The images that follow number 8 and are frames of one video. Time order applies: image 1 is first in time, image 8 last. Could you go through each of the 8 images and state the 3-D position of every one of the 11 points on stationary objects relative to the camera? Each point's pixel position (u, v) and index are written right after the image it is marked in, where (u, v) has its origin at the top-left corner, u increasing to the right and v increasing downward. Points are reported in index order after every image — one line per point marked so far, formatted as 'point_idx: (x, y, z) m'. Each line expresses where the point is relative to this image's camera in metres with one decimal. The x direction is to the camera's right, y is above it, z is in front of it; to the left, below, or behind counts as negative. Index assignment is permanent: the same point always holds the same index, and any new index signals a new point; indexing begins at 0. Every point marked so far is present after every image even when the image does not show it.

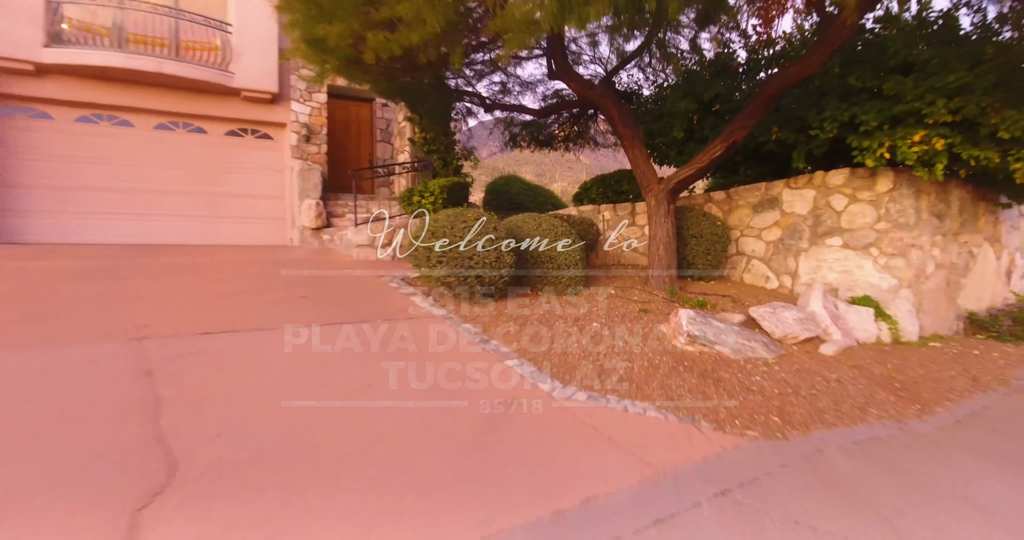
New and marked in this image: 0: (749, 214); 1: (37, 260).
0: (+2.9, +0.7, +7.9) m
1: (-4.9, +0.1, +6.7) m
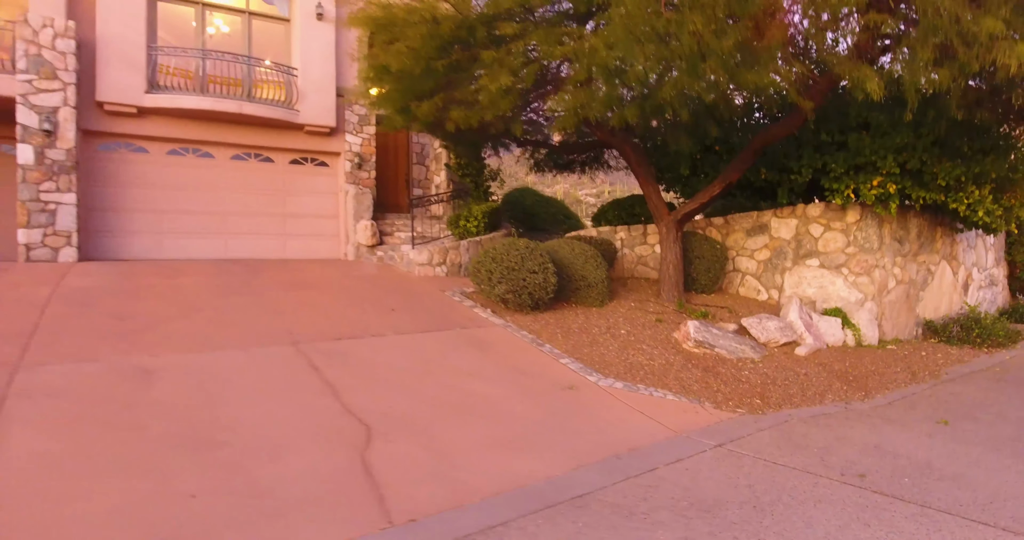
0: (+3.4, +0.5, +9.4) m
1: (-4.4, -0.1, +8.2) m
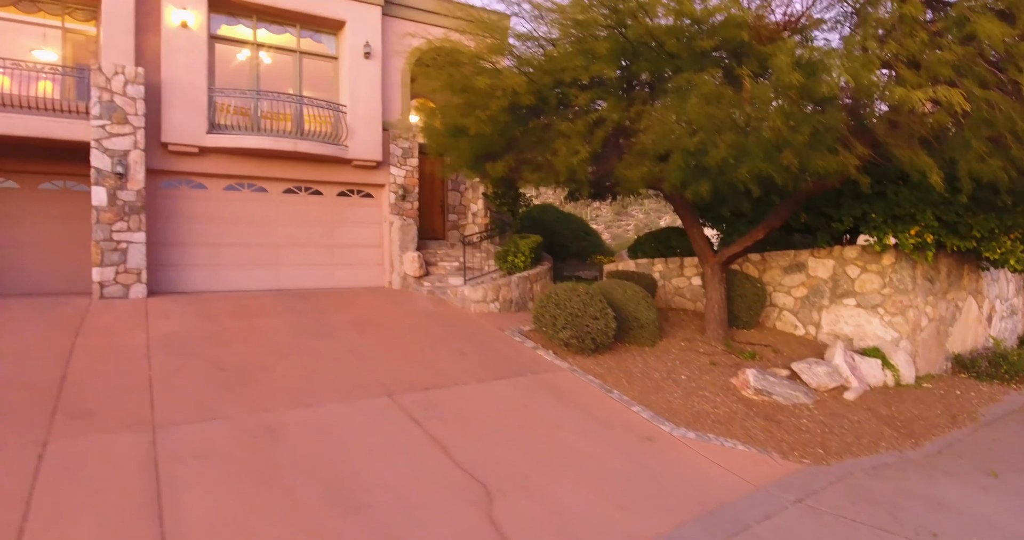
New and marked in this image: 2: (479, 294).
0: (+4.2, -0.1, +9.9) m
1: (-3.7, -0.7, +8.7) m
2: (-0.5, -0.4, +9.7) m
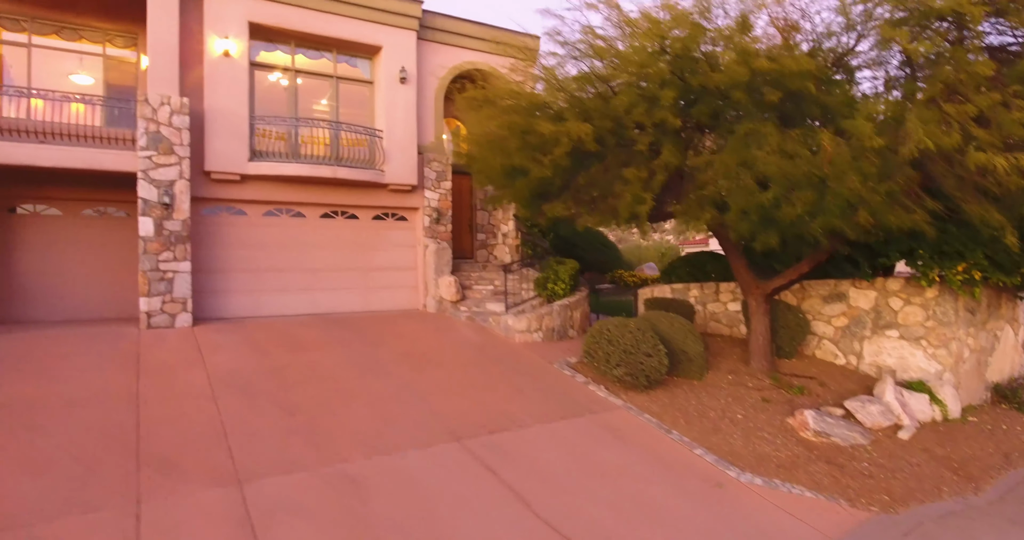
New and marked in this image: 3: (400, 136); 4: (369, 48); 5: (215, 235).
0: (+4.9, -0.5, +10.0) m
1: (-3.0, -1.1, +8.8) m
2: (+0.2, -0.8, +9.8) m
3: (-2.2, +2.6, +12.2) m
4: (-2.7, +4.2, +12.2) m
5: (-5.1, +0.6, +11.0) m
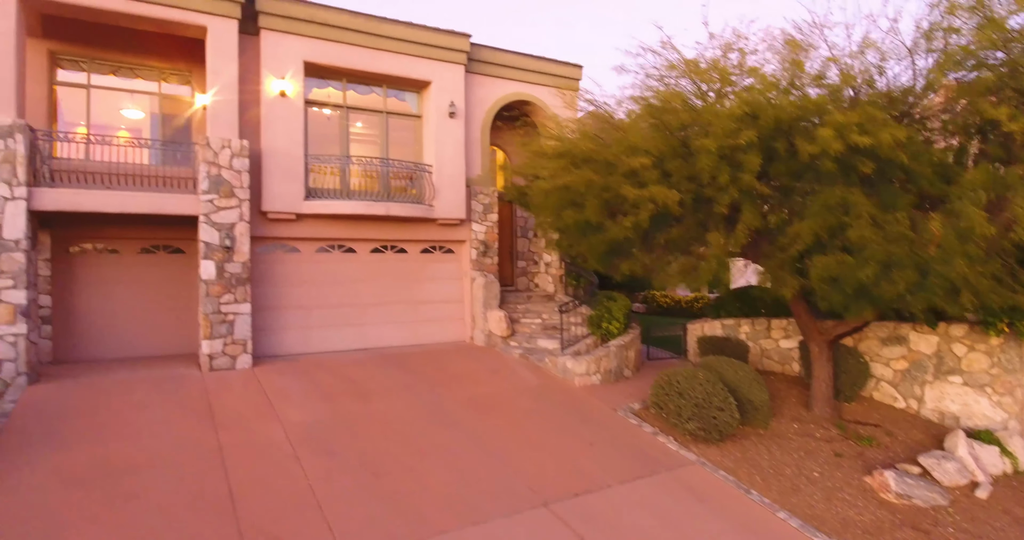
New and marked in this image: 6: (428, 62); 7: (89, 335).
0: (+5.8, -1.2, +10.0) m
1: (-2.1, -1.8, +8.9) m
2: (+1.1, -1.5, +9.8) m
3: (-1.2, +1.9, +12.3) m
4: (-1.8, +3.6, +12.2) m
5: (-4.2, 0.0, +11.1) m
6: (-1.6, +4.0, +12.1) m
7: (-7.1, -1.1, +10.7) m
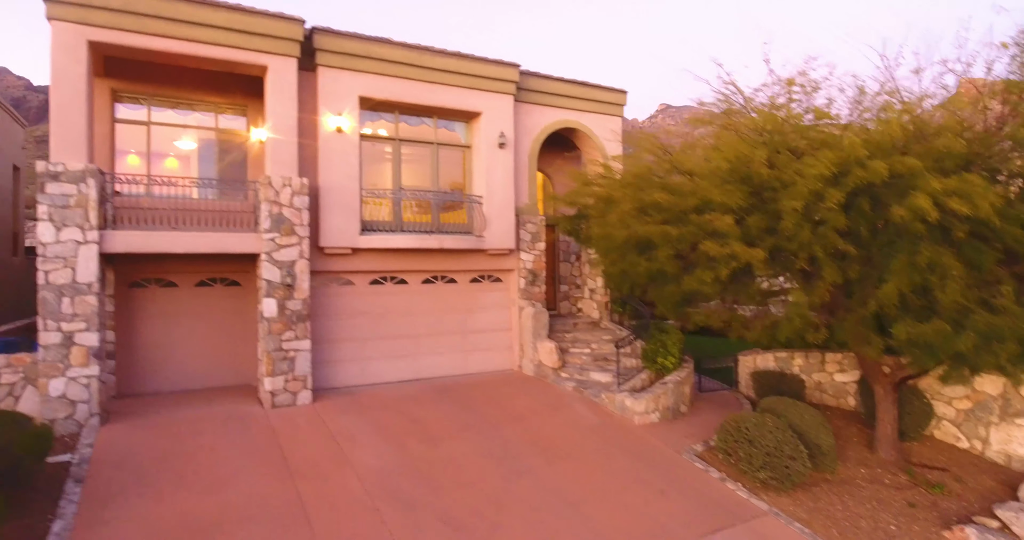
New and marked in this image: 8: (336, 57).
0: (+6.7, -1.8, +9.9) m
1: (-1.2, -2.4, +8.9) m
2: (+2.0, -2.1, +9.8) m
3: (-0.3, +1.3, +12.3) m
4: (-0.8, +3.0, +12.3) m
5: (-3.3, -0.6, +11.2) m
6: (-0.6, +3.4, +12.2) m
7: (-6.2, -1.7, +10.9) m
8: (-3.0, +3.6, +10.8) m
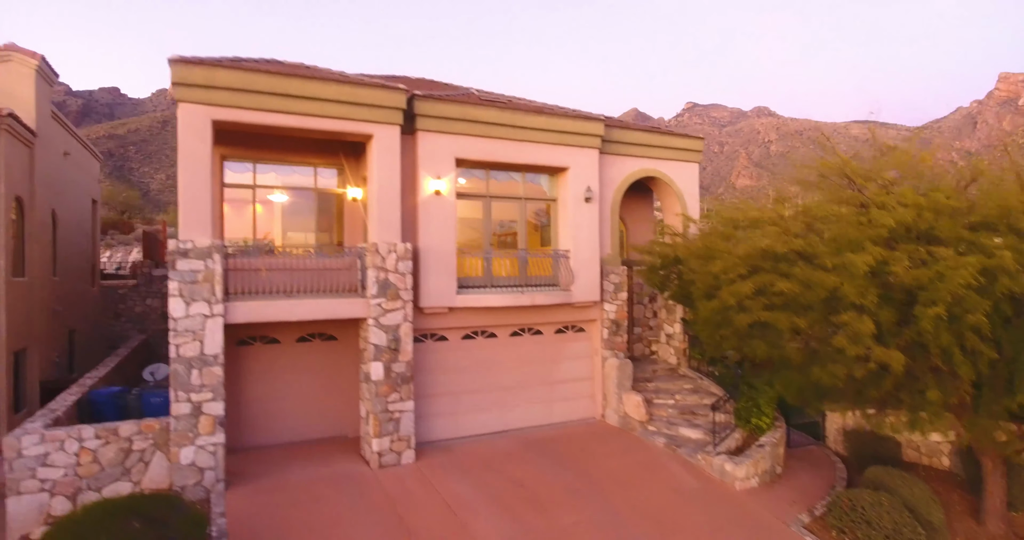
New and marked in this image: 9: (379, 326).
0: (+8.3, -2.8, +9.9) m
1: (+0.4, -3.4, +9.2) m
2: (+3.6, -3.1, +9.9) m
3: (+1.4, +0.3, +12.5) m
4: (+0.8, +2.0, +12.5) m
5: (-1.6, -1.7, +11.5) m
6: (+1.0, +2.3, +12.3) m
7: (-4.5, -2.7, +11.3) m
8: (-1.3, +2.6, +11.0) m
9: (-2.1, -0.9, +10.3) m
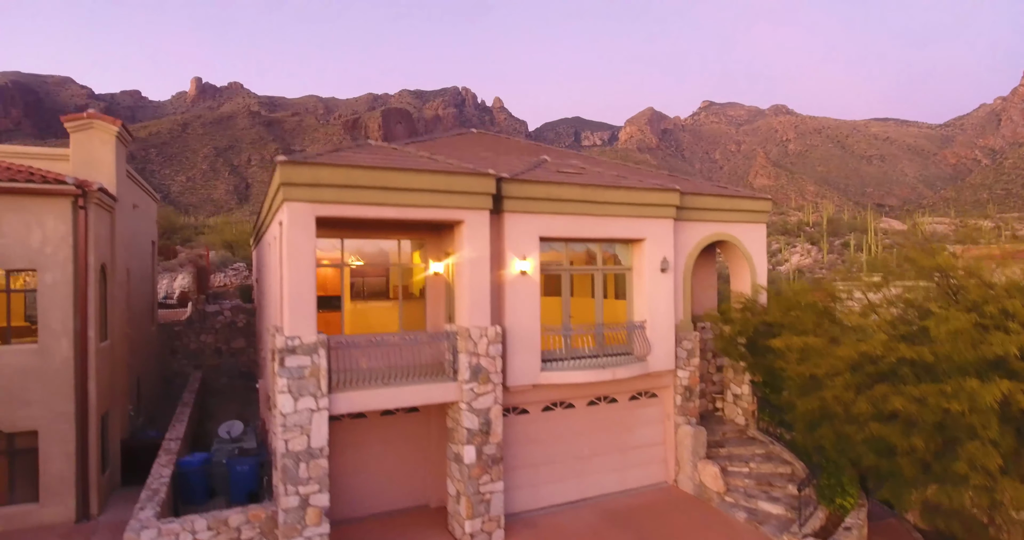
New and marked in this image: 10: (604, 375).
0: (+9.8, -4.2, +9.9) m
1: (+1.8, -4.8, +9.3) m
2: (+5.1, -4.5, +10.0) m
3: (+2.9, -1.1, +12.6) m
4: (+2.4, +0.6, +12.6) m
5: (-0.1, -3.0, +11.7) m
6: (+2.6, +1.0, +12.5) m
7: (-3.0, -4.1, +11.5) m
8: (+0.1, +1.2, +11.2) m
9: (-0.7, -2.3, +10.5) m
10: (+1.7, -1.9, +11.8) m
